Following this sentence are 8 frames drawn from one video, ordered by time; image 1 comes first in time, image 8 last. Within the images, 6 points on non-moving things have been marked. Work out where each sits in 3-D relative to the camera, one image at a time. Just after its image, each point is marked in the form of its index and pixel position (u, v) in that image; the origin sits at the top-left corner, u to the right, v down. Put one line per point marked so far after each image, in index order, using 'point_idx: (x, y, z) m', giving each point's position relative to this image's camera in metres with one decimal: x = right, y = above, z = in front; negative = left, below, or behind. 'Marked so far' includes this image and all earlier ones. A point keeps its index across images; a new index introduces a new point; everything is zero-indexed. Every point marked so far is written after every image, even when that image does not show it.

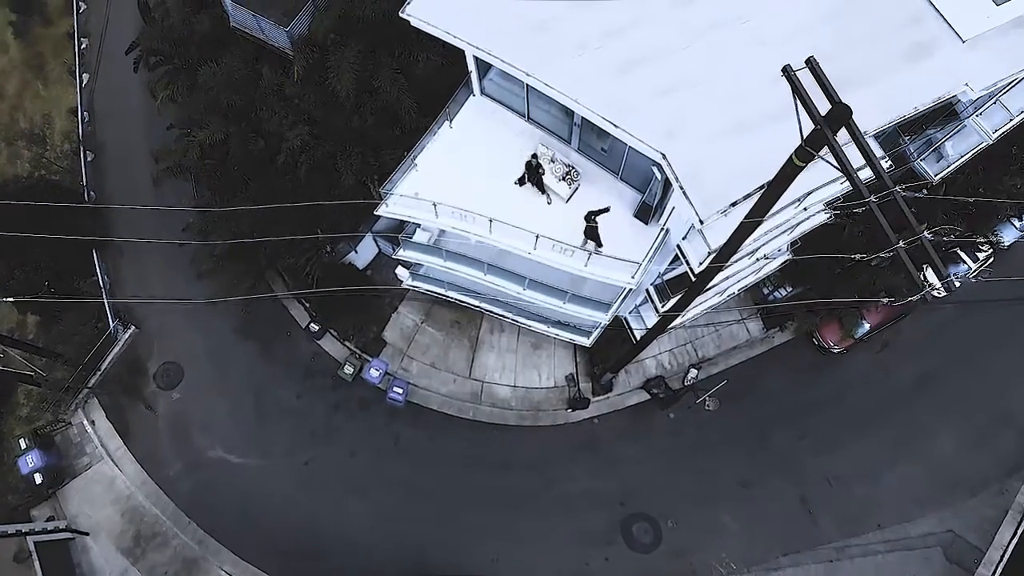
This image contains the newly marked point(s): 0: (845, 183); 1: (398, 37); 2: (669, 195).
0: (+7.2, +2.3, +14.9) m
1: (-2.6, +5.9, +16.1) m
2: (+3.1, +1.7, +13.6) m
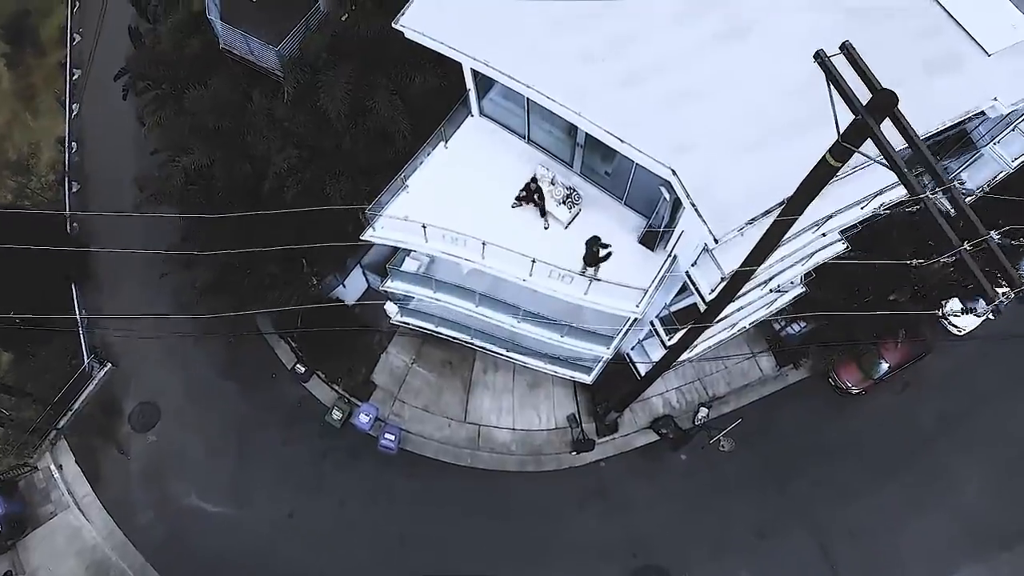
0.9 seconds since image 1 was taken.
0: (+7.2, +1.6, +14.0) m
1: (-2.7, +5.2, +15.5) m
2: (+3.0, +1.2, +12.7) m
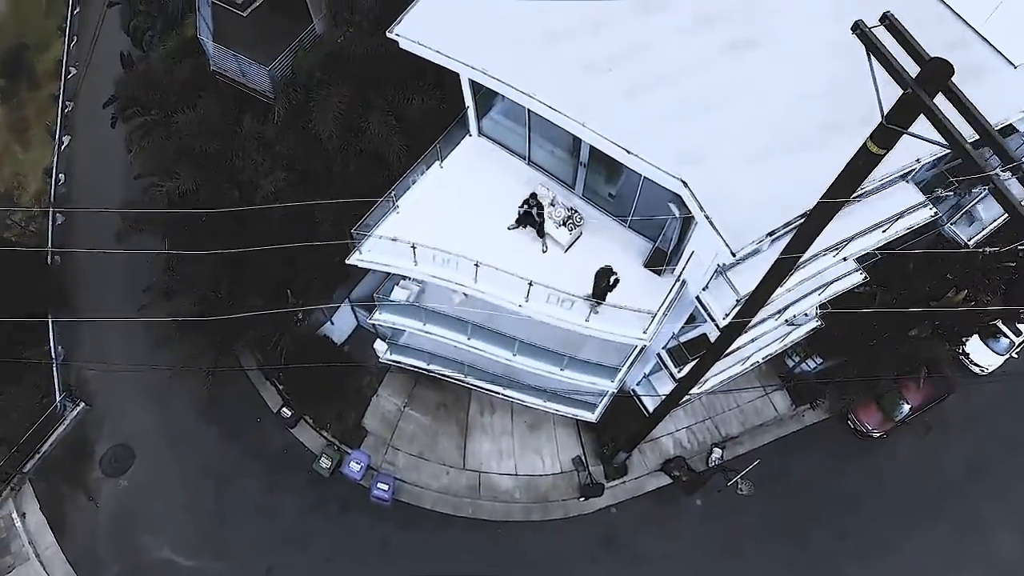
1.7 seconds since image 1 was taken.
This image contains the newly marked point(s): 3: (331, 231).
0: (+7.2, +1.1, +13.2) m
1: (-2.7, +4.6, +14.9) m
2: (+3.0, +0.8, +11.9) m
3: (-4.7, +2.1, +15.9) m
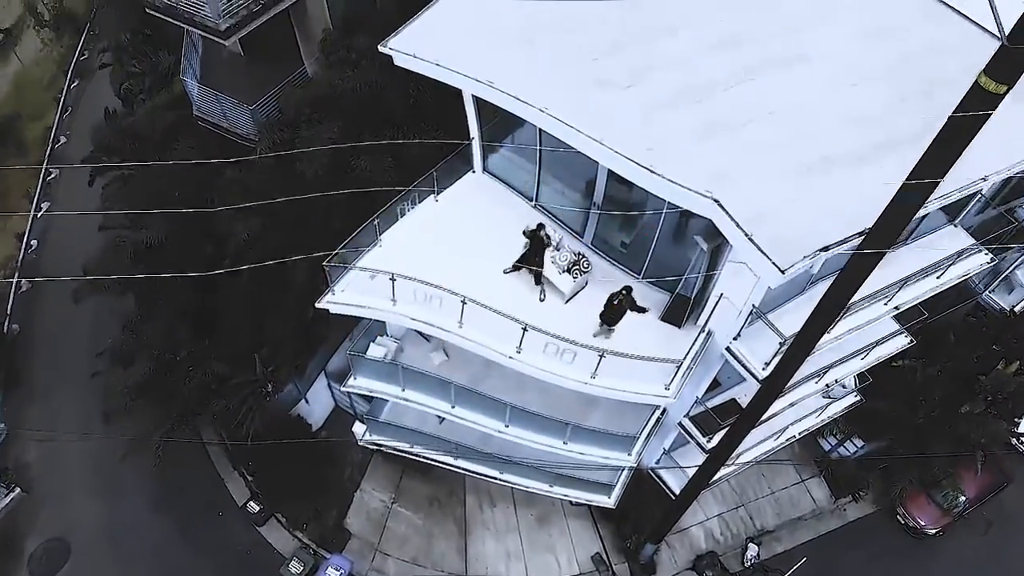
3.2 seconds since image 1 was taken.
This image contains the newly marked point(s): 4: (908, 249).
0: (+7.2, +0.2, +11.6) m
1: (-2.6, +3.4, +13.9) m
2: (+3.1, +0.2, +10.3) m
3: (-4.6, +0.8, +14.4) m
4: (+6.8, +0.7, +11.8) m
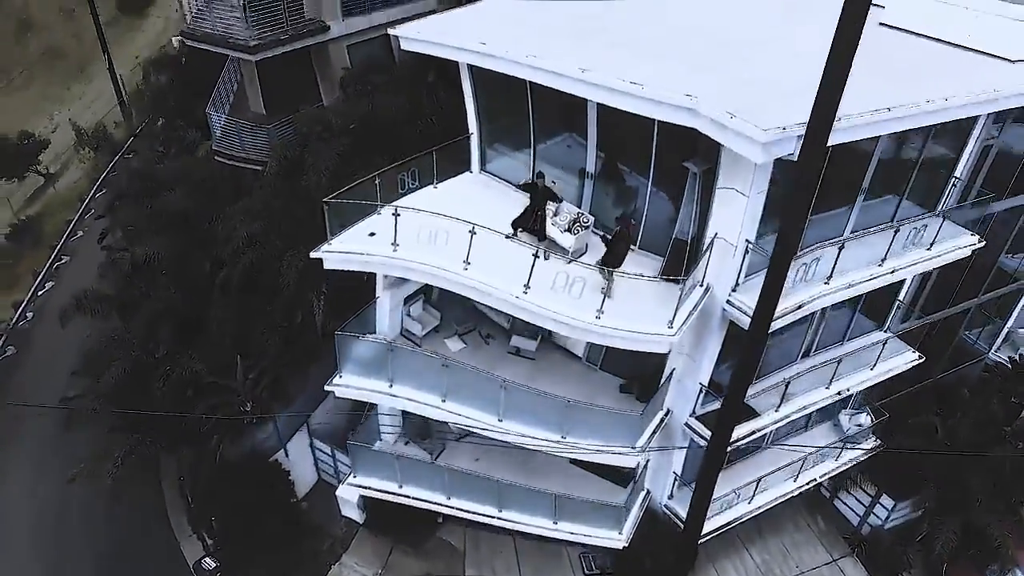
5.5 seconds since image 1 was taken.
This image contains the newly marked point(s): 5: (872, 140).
0: (+7.2, +0.7, +11.7) m
1: (-2.6, +3.0, +14.9) m
2: (+3.0, +1.1, +10.4) m
3: (-4.7, +0.5, +14.5) m
4: (+6.7, +1.1, +12.0) m
5: (+5.2, +2.1, +10.0) m
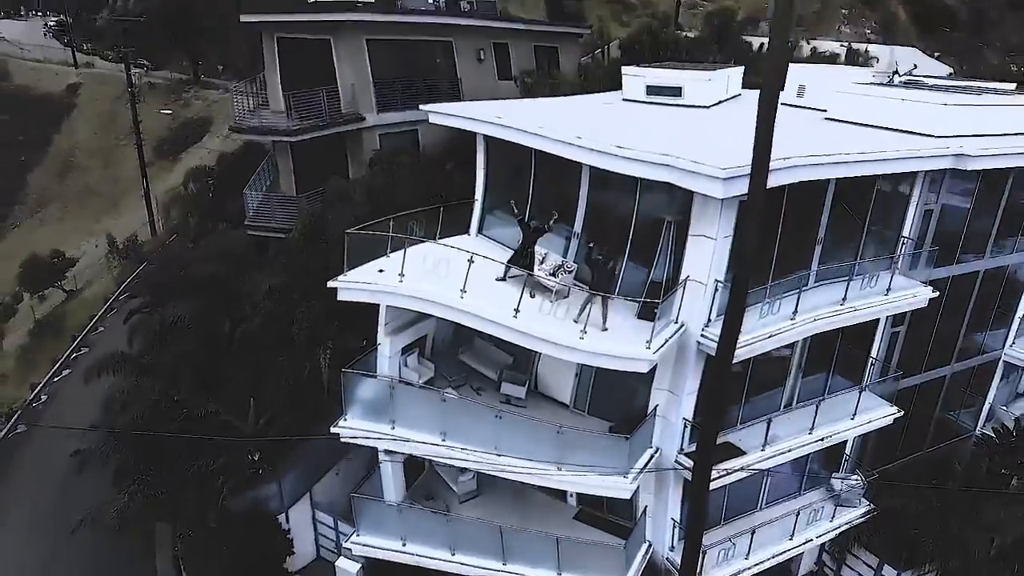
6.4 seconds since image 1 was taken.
0: (+7.2, -0.2, +12.8) m
1: (-2.6, +1.5, +16.5) m
2: (+3.0, +0.6, +11.7) m
3: (-4.7, -0.9, +15.5) m
4: (+6.7, +0.1, +13.2) m
5: (+5.3, +1.6, +11.5) m
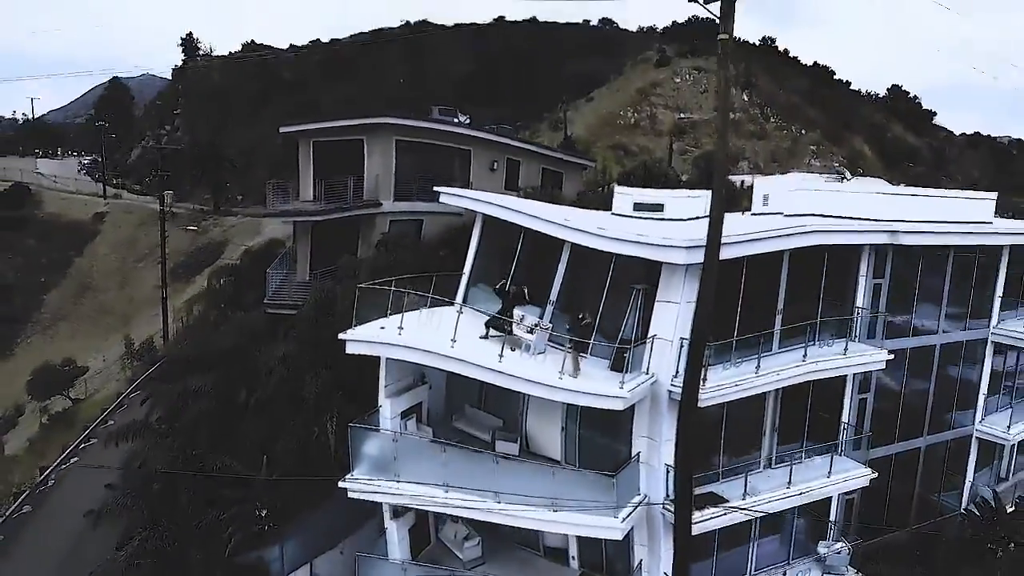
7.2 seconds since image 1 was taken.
0: (+7.1, -1.5, +14.1) m
1: (-2.7, -0.6, +18.0) m
2: (+2.9, -0.5, +13.1) m
3: (-4.8, -2.7, +16.6) m
4: (+6.7, -1.3, +14.5) m
5: (+5.2, +0.5, +13.1) m
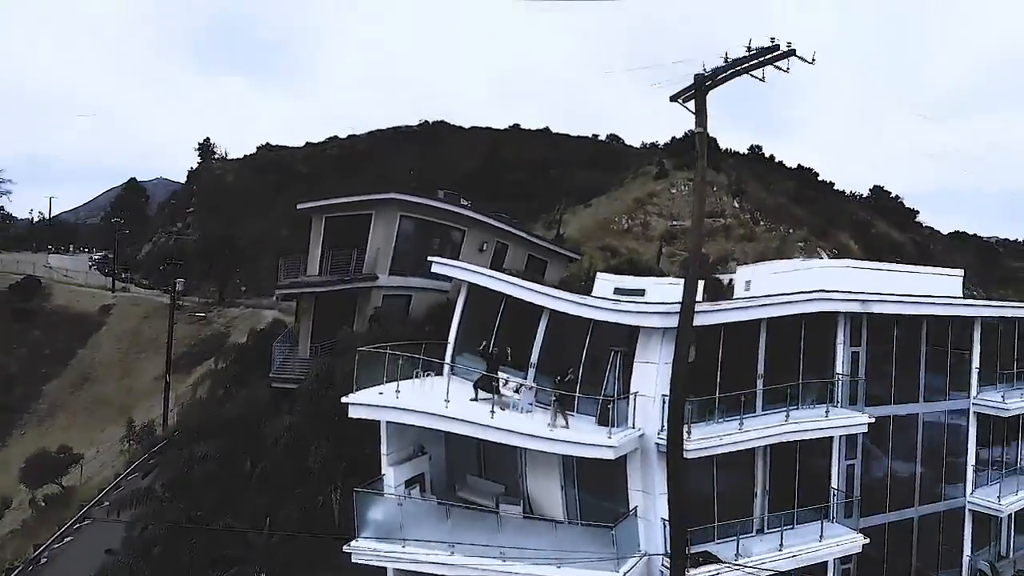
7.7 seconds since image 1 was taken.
0: (+7.0, -2.9, +14.6) m
1: (-2.8, -2.6, +18.6) m
2: (+2.9, -1.8, +13.8) m
3: (-4.9, -4.5, +16.9) m
4: (+6.6, -2.8, +15.1) m
5: (+5.1, -0.8, +14.0) m
